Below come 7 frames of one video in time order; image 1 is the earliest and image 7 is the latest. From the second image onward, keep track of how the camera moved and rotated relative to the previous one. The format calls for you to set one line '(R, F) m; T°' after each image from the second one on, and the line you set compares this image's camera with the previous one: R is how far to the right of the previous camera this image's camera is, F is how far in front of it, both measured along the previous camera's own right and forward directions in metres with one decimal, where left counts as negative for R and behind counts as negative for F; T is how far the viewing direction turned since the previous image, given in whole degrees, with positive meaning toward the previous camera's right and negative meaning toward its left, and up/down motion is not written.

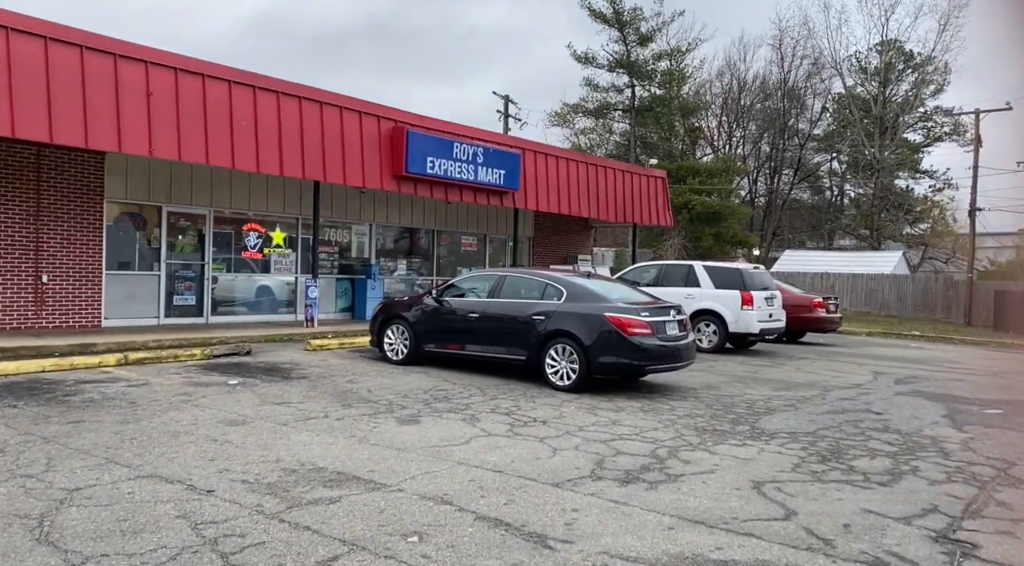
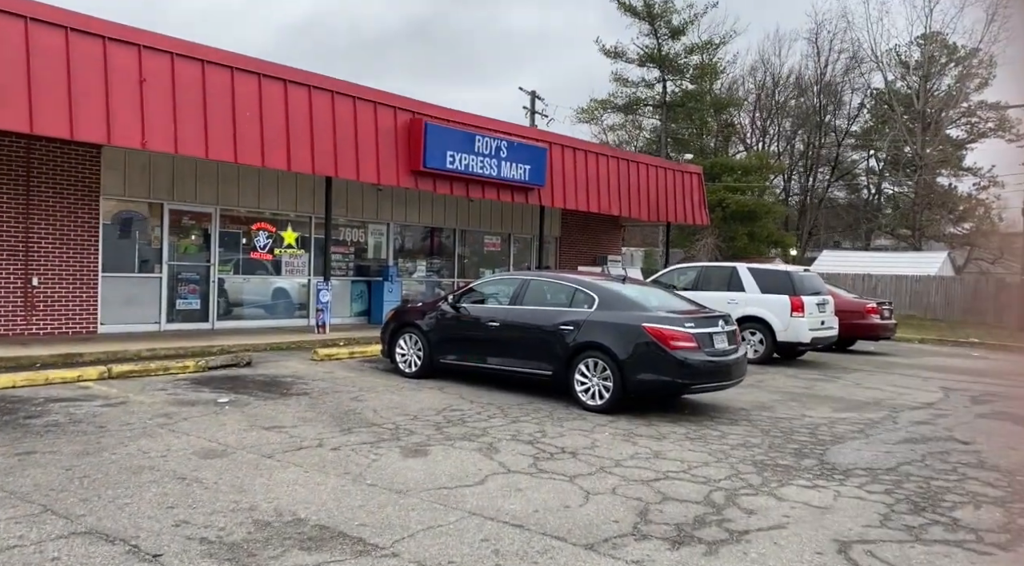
(0.0, +1.2) m; -2°
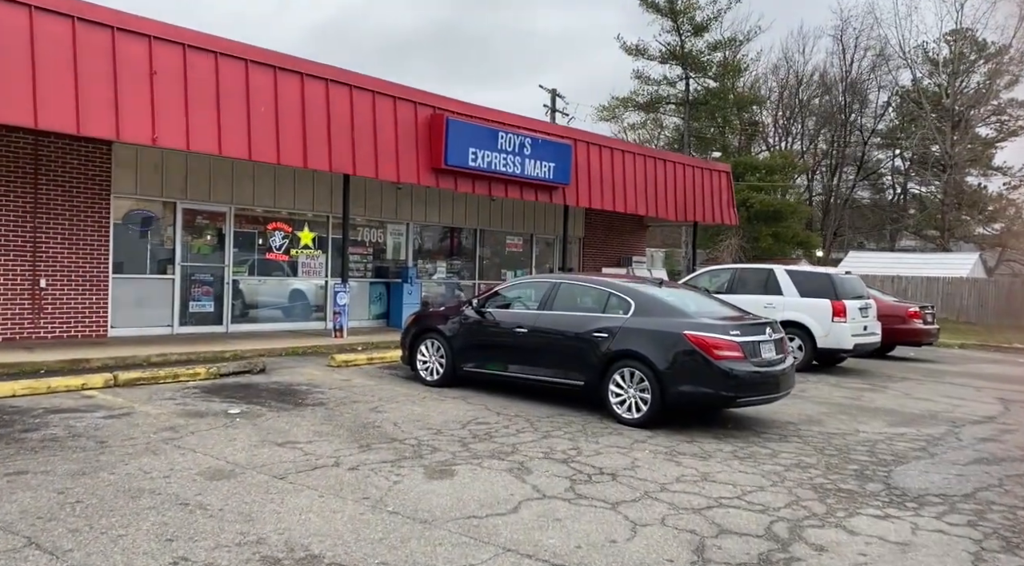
(-0.1, +0.6) m; -1°
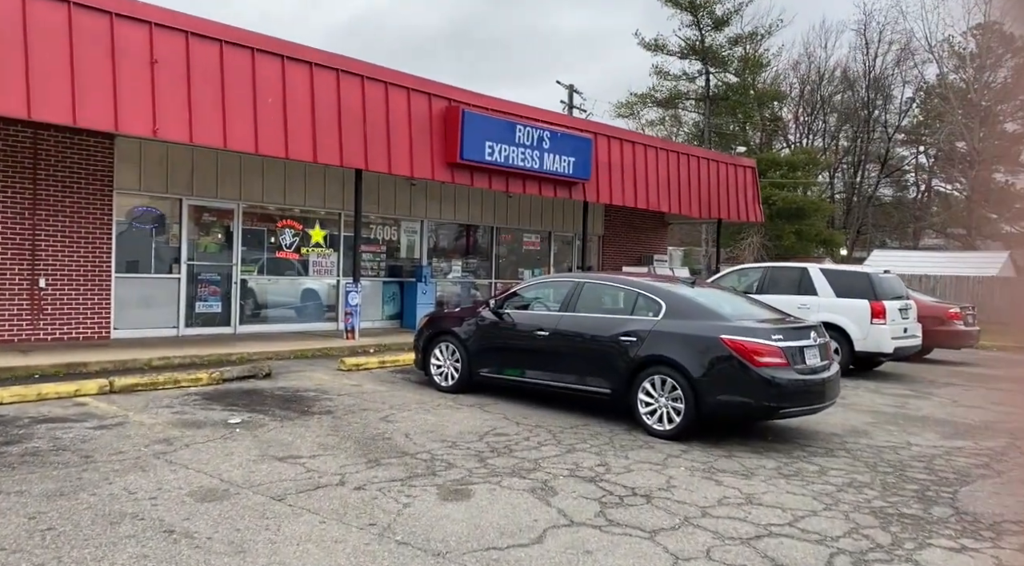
(-0.1, +0.6) m; -1°
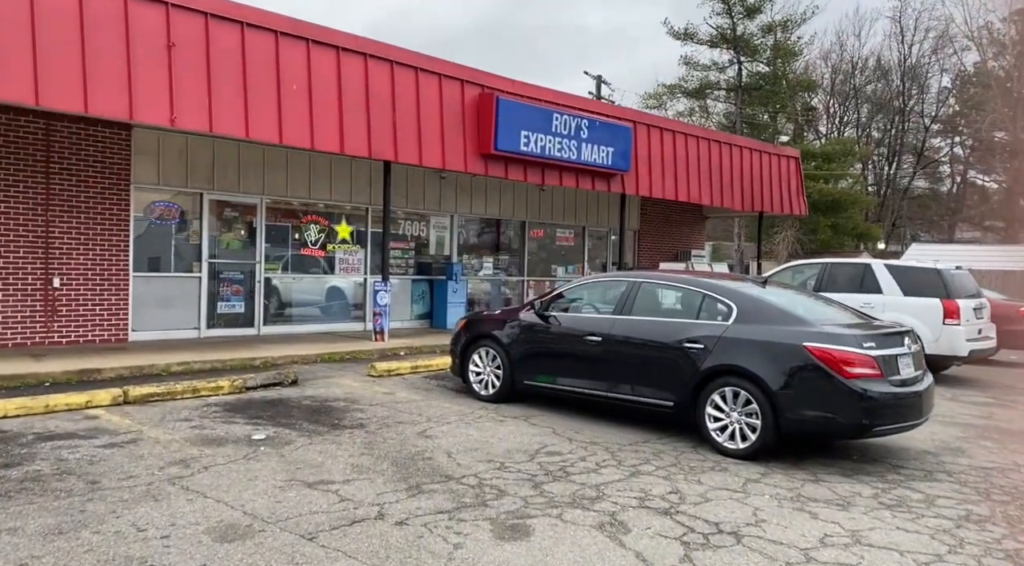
(-0.3, +0.8) m; -2°
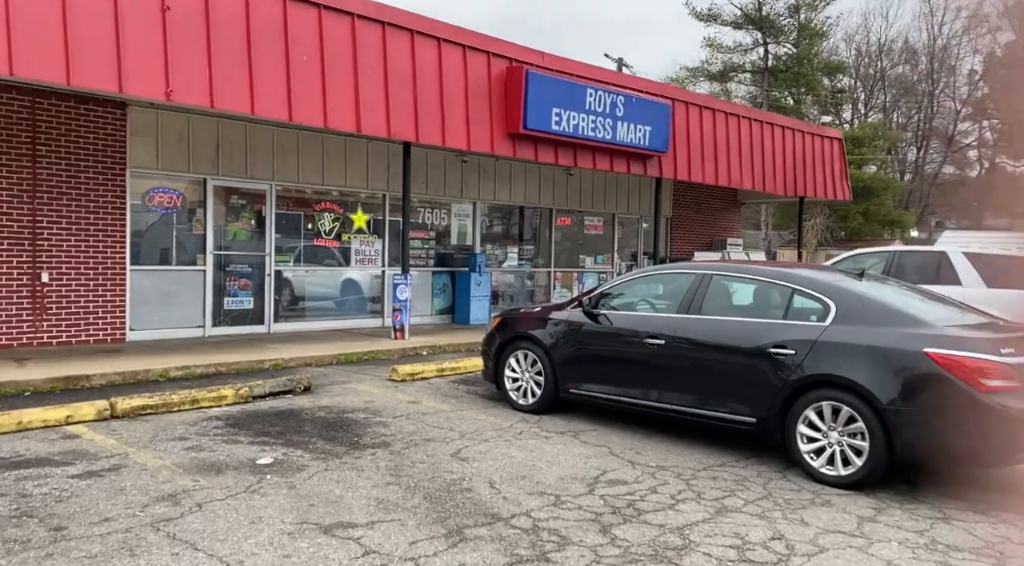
(-0.3, +1.1) m; -1°
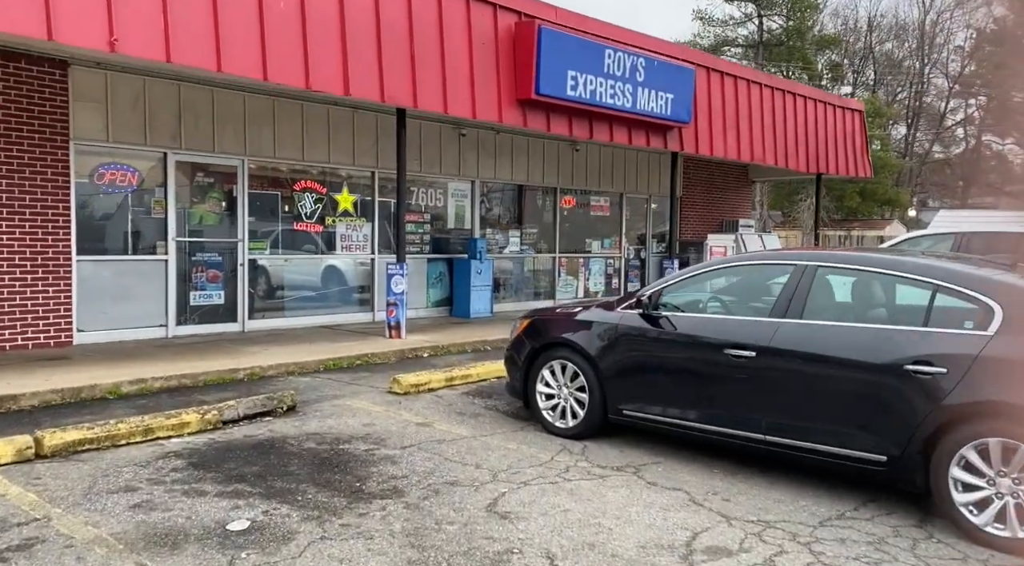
(-0.4, +1.5) m; +2°
